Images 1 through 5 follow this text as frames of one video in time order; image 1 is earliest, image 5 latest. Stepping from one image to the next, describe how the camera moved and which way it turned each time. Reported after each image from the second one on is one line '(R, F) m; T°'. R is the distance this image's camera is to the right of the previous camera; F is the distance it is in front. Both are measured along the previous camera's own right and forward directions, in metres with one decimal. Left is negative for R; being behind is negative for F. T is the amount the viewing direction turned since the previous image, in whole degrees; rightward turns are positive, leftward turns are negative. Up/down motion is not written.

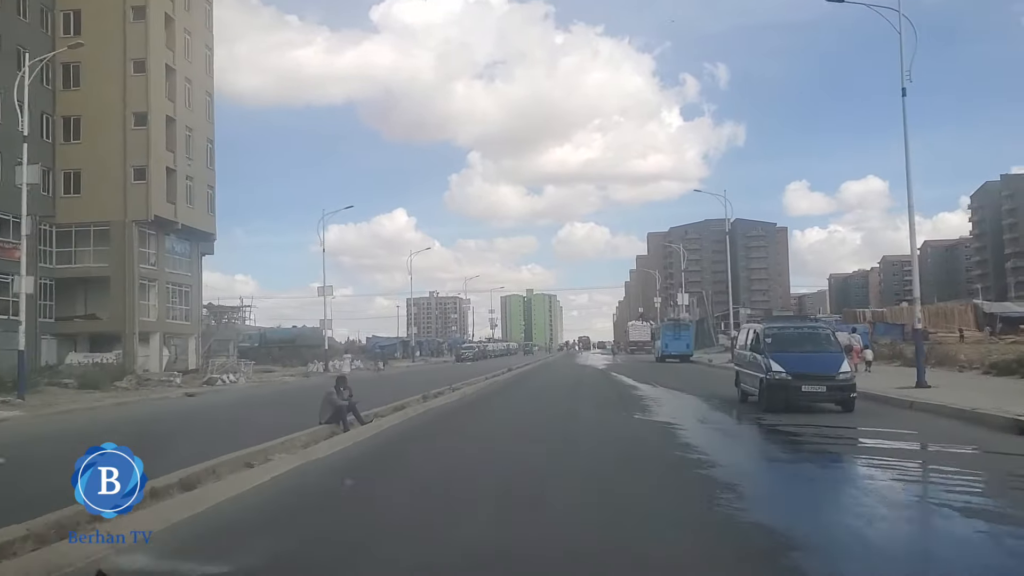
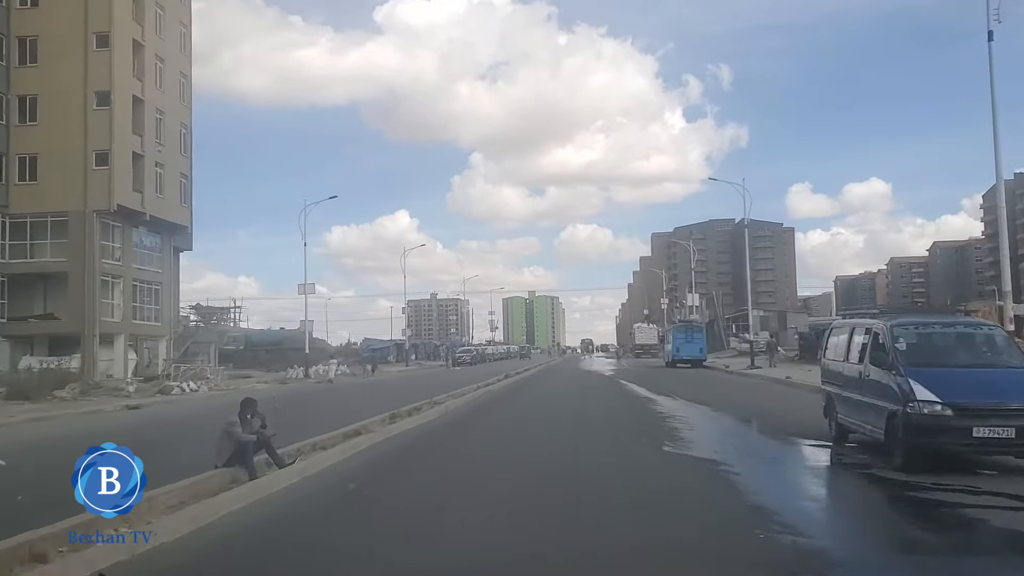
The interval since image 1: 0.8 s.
(+0.1, +1.0) m; 0°
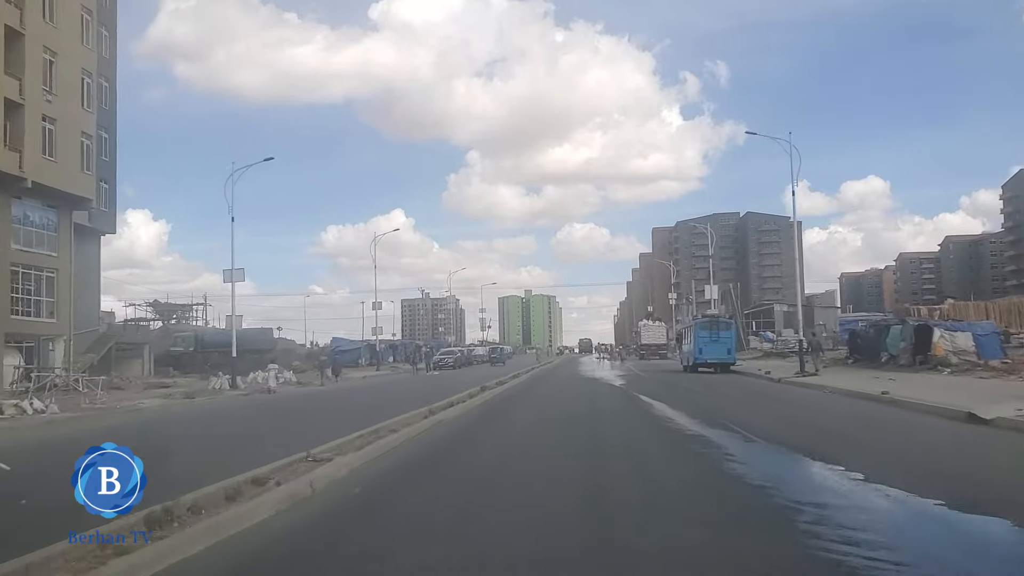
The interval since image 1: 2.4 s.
(+0.2, +2.3) m; 0°
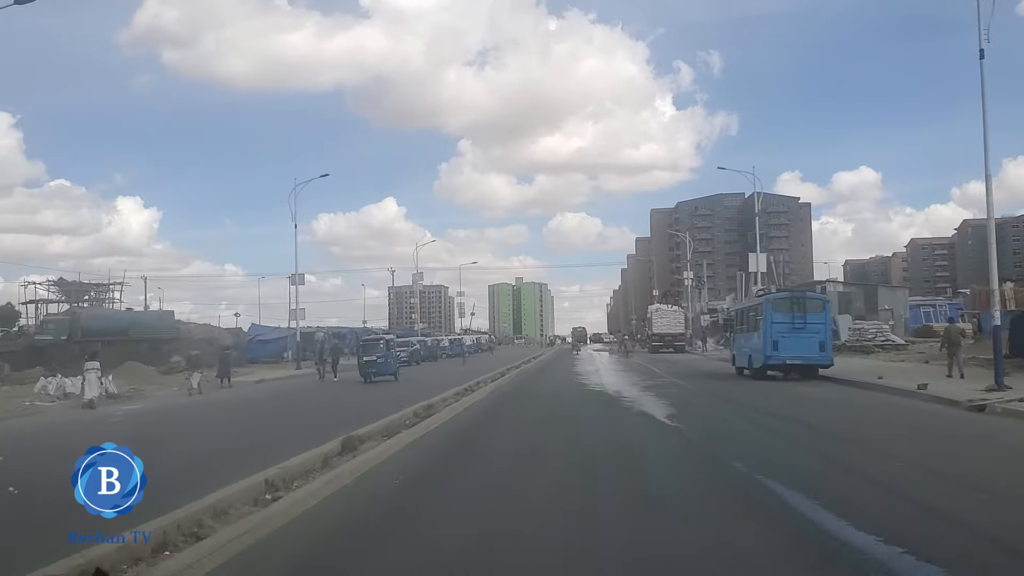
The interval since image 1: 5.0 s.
(+0.2, +3.9) m; +1°
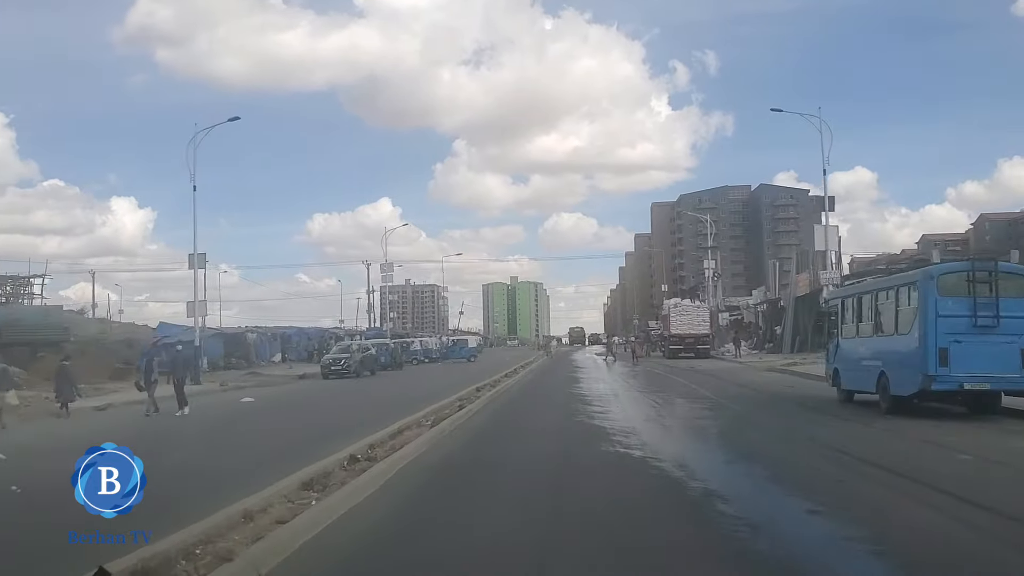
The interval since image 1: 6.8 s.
(+0.1, +2.8) m; 0°
